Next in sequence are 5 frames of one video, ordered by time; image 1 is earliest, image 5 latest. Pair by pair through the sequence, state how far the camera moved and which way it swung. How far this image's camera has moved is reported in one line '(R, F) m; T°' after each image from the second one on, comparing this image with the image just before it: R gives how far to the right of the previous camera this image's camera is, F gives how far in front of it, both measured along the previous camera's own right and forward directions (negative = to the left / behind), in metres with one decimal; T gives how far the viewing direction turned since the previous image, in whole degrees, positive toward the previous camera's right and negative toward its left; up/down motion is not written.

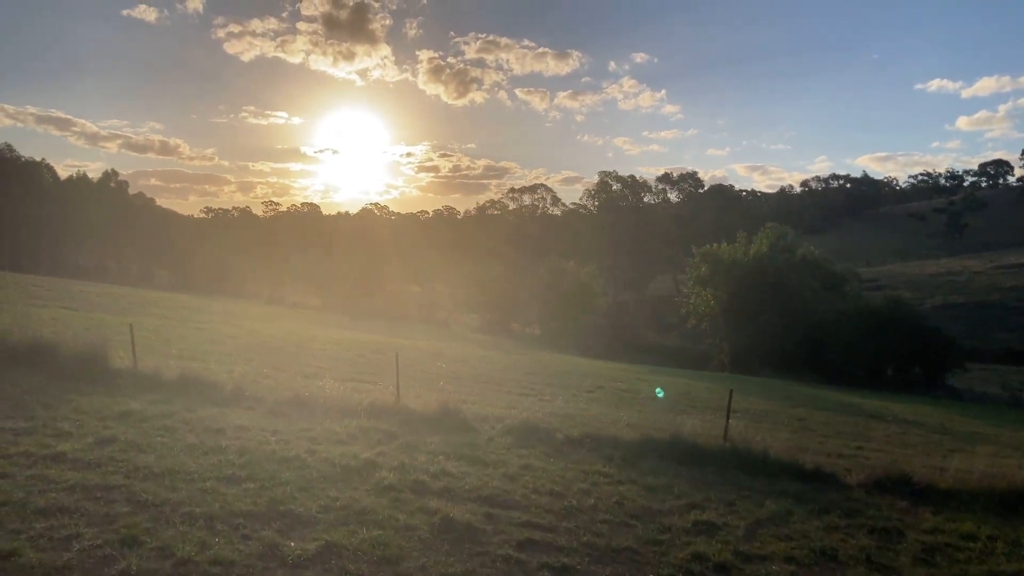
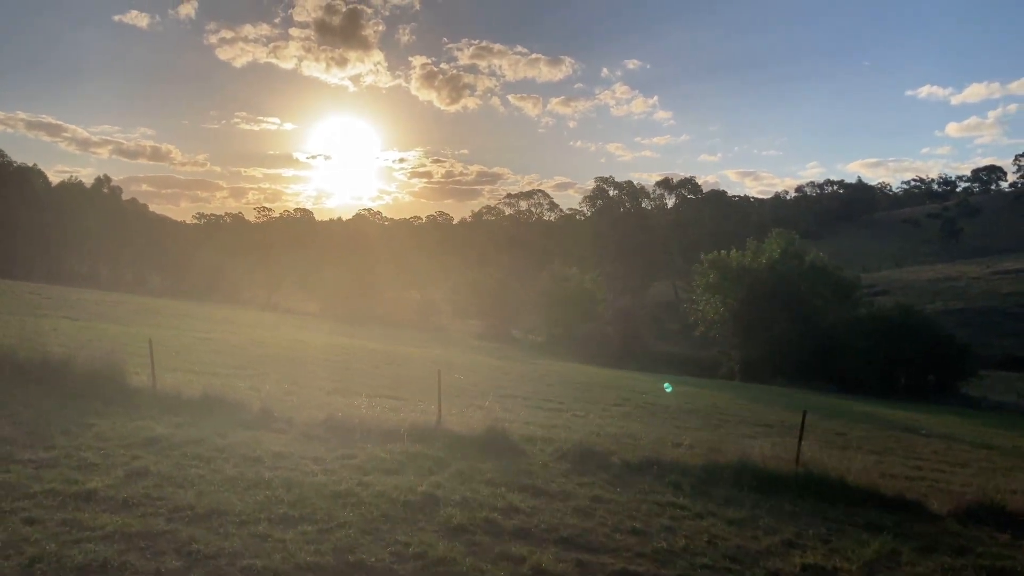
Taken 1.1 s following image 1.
(-1.3, +1.1) m; +1°
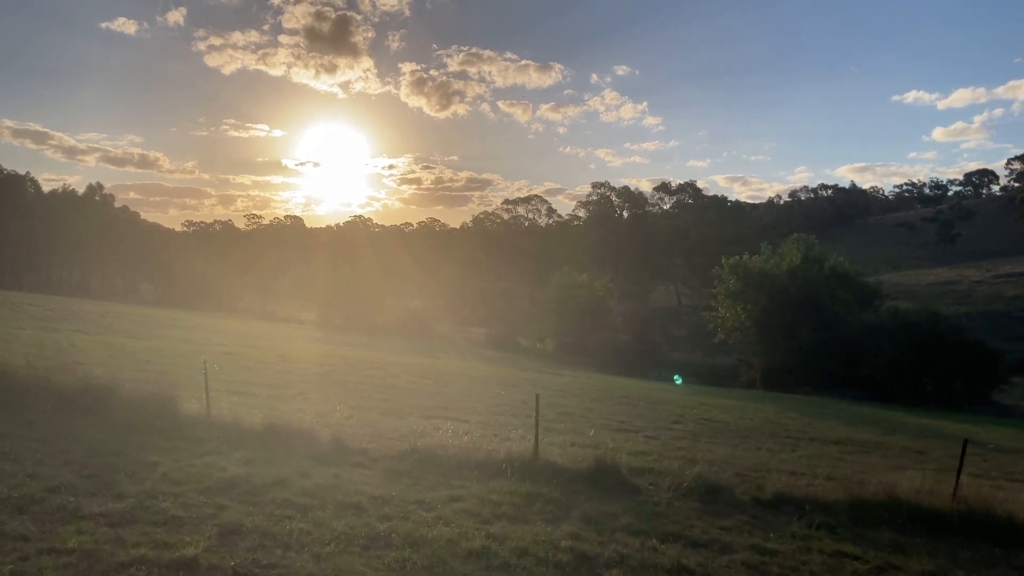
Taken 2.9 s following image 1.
(-2.3, +1.7) m; +1°
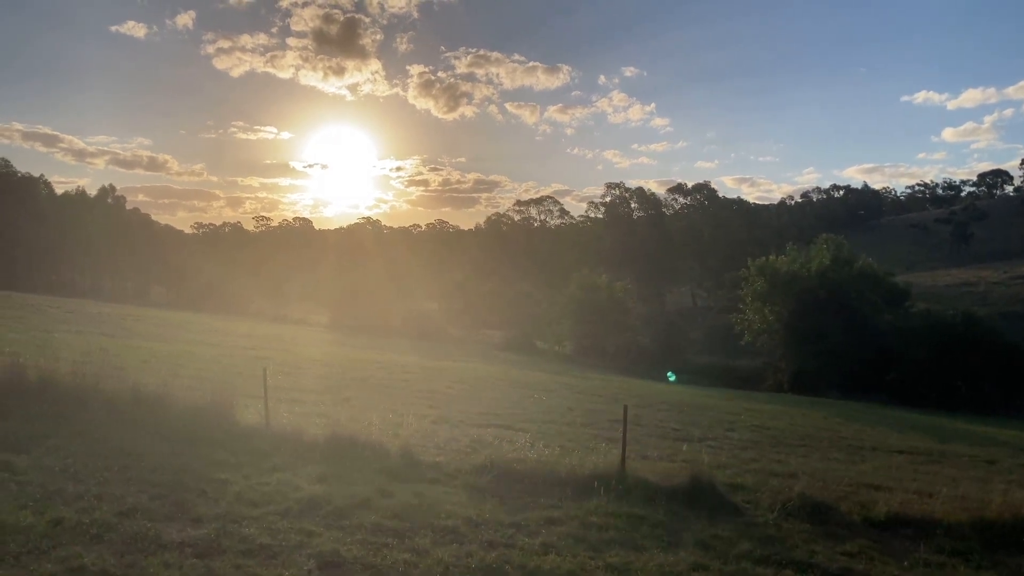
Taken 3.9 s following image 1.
(-1.4, +0.9) m; -1°
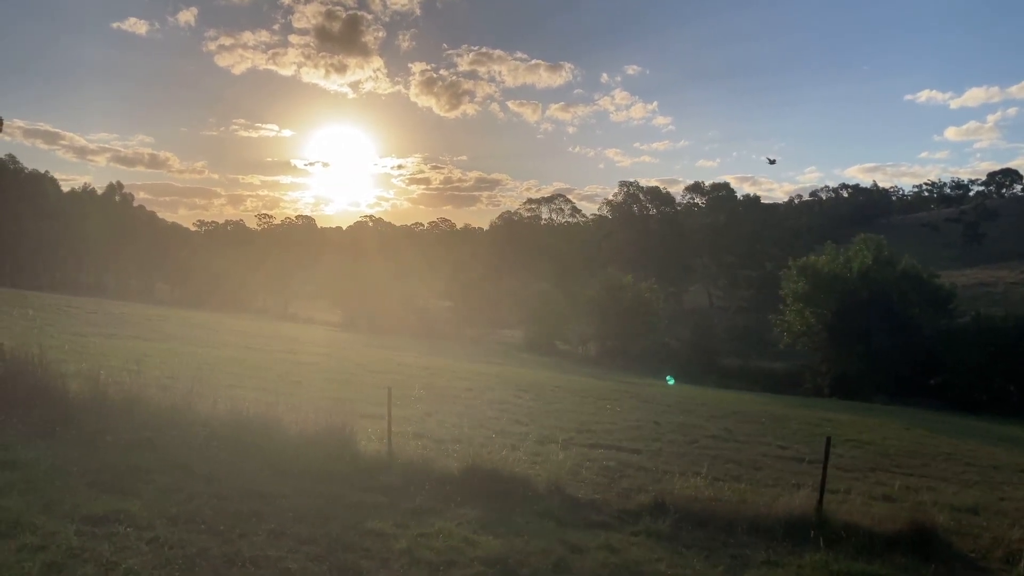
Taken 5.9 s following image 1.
(-2.8, +1.9) m; 0°
